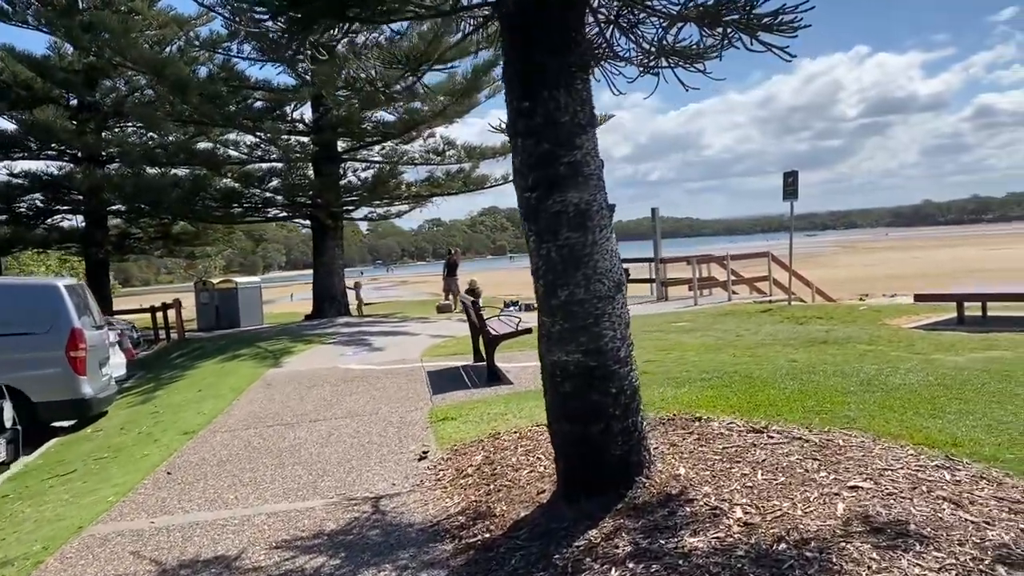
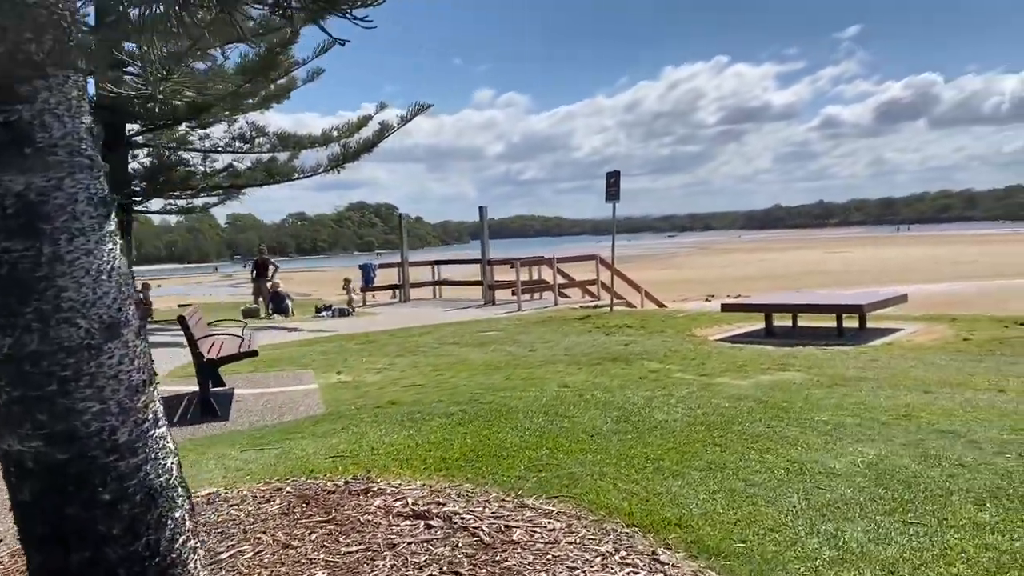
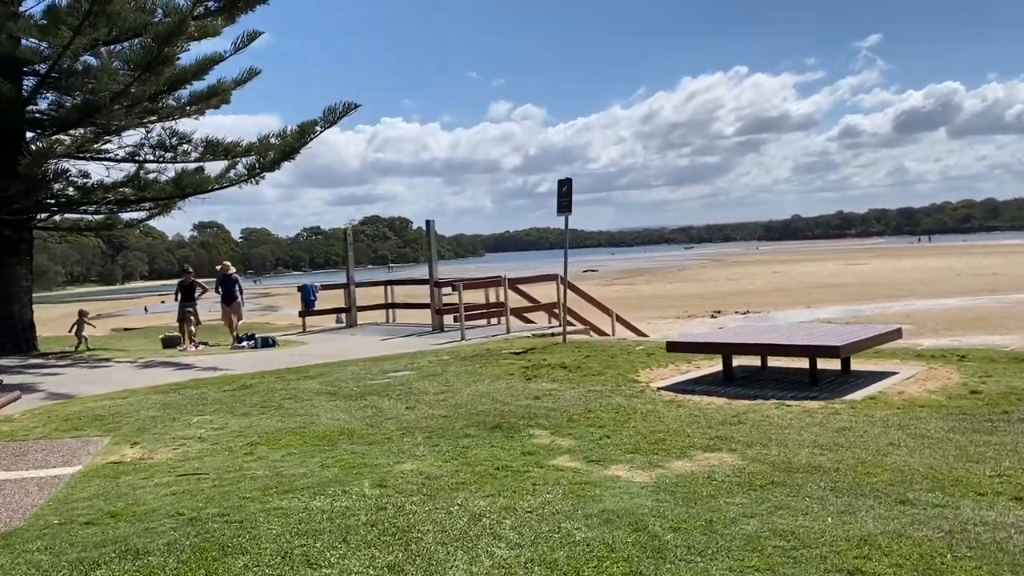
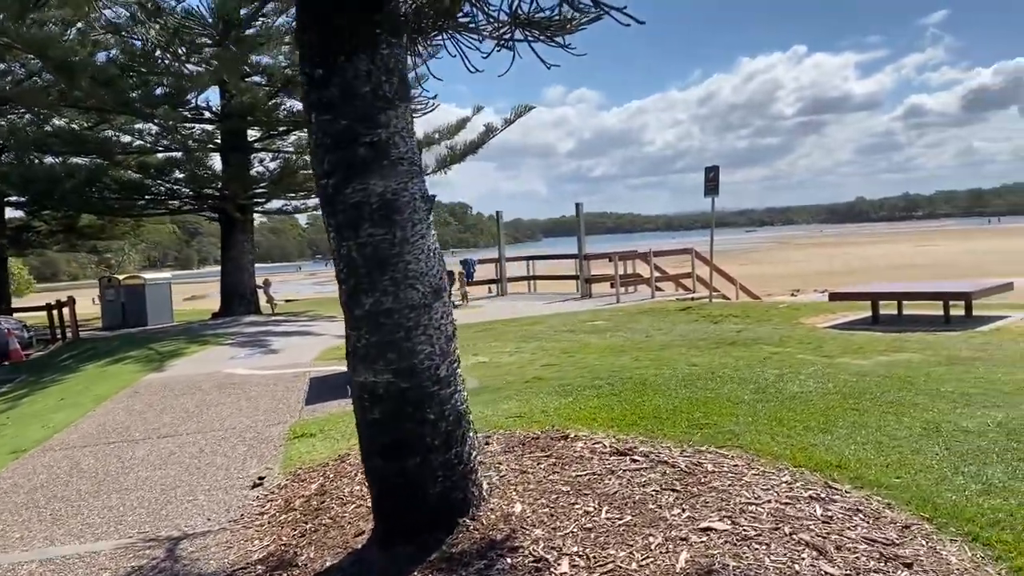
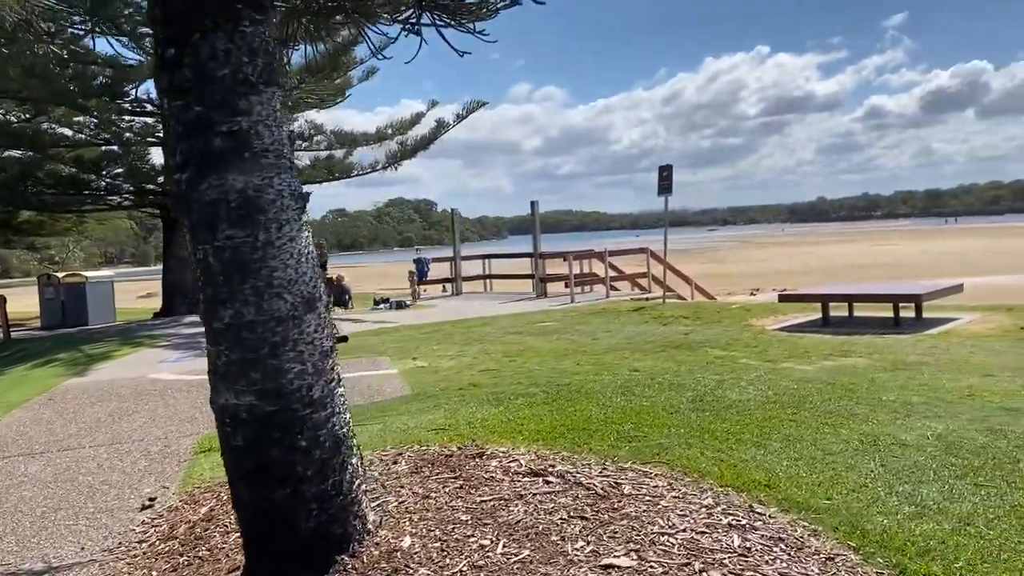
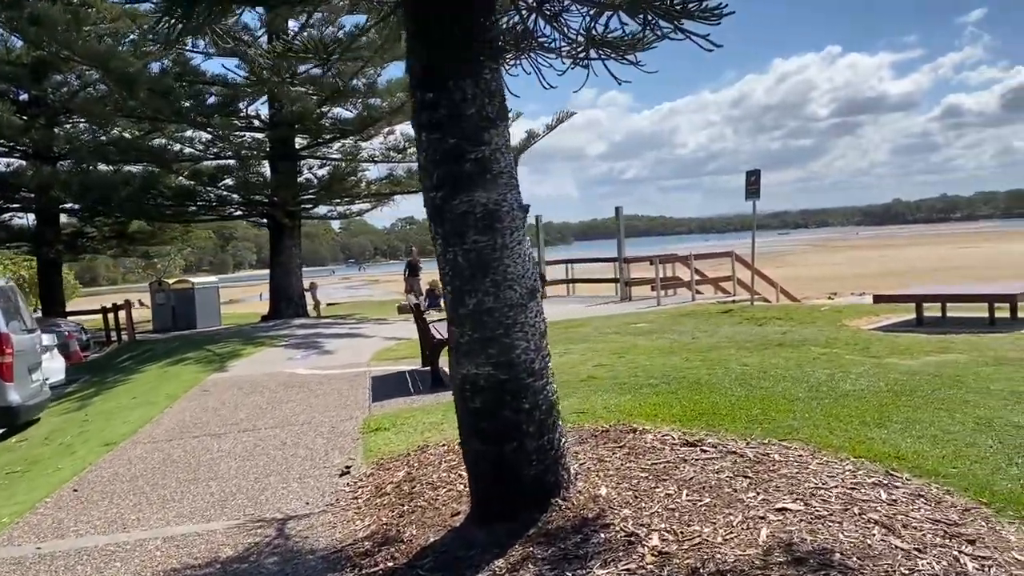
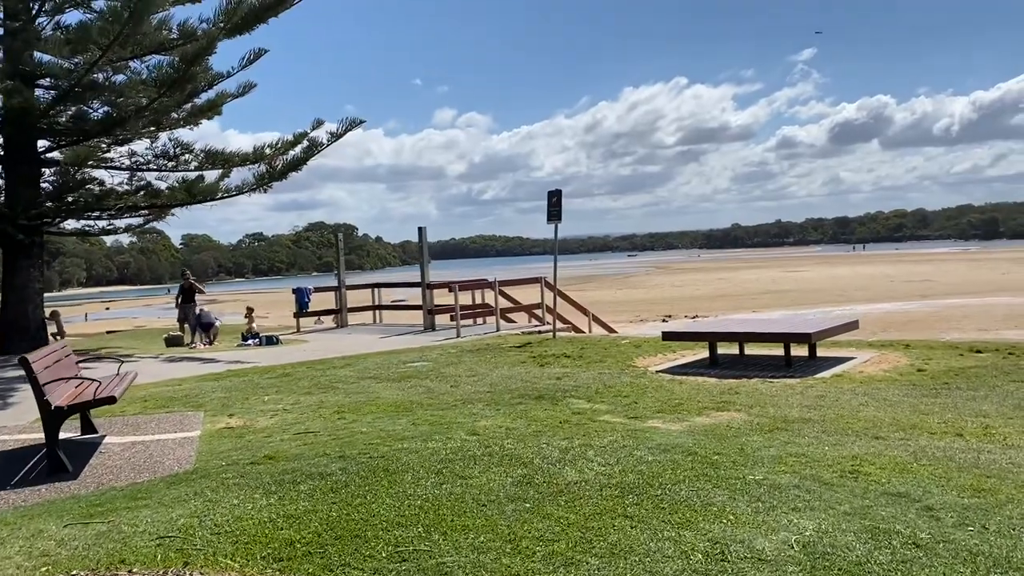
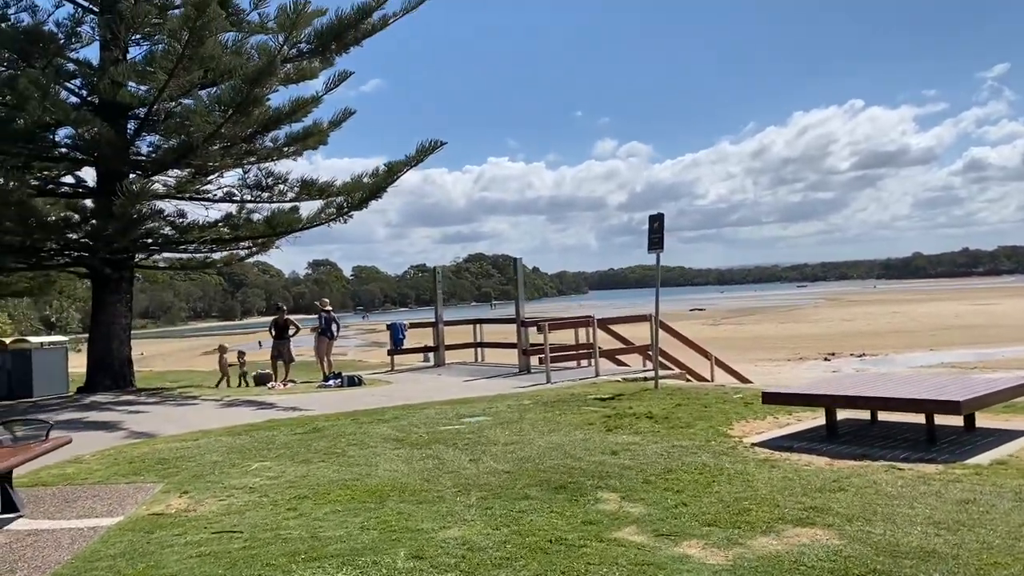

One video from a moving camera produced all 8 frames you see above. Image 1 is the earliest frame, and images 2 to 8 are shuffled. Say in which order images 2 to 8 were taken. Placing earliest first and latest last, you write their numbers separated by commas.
6, 4, 5, 2, 7, 3, 8
